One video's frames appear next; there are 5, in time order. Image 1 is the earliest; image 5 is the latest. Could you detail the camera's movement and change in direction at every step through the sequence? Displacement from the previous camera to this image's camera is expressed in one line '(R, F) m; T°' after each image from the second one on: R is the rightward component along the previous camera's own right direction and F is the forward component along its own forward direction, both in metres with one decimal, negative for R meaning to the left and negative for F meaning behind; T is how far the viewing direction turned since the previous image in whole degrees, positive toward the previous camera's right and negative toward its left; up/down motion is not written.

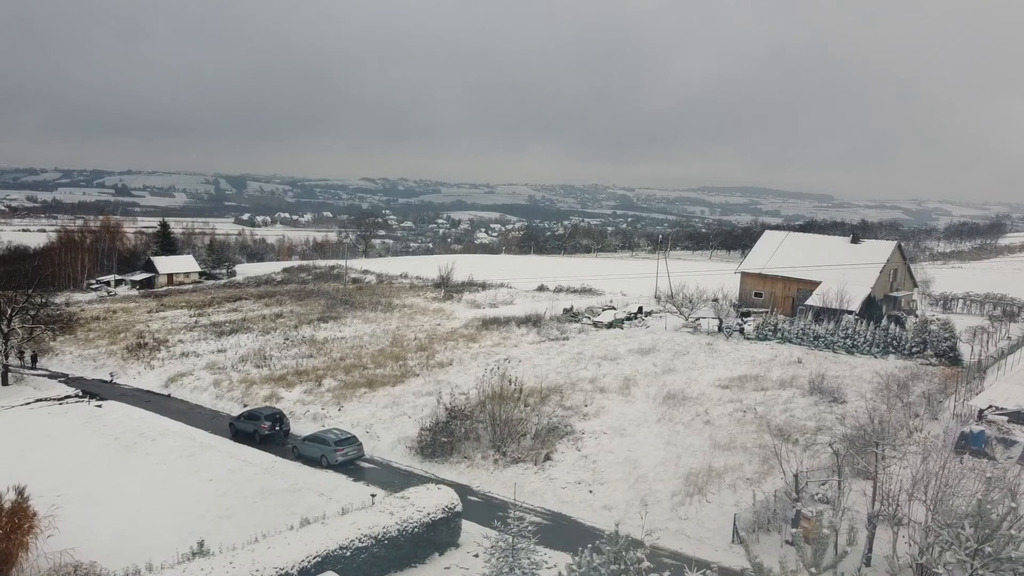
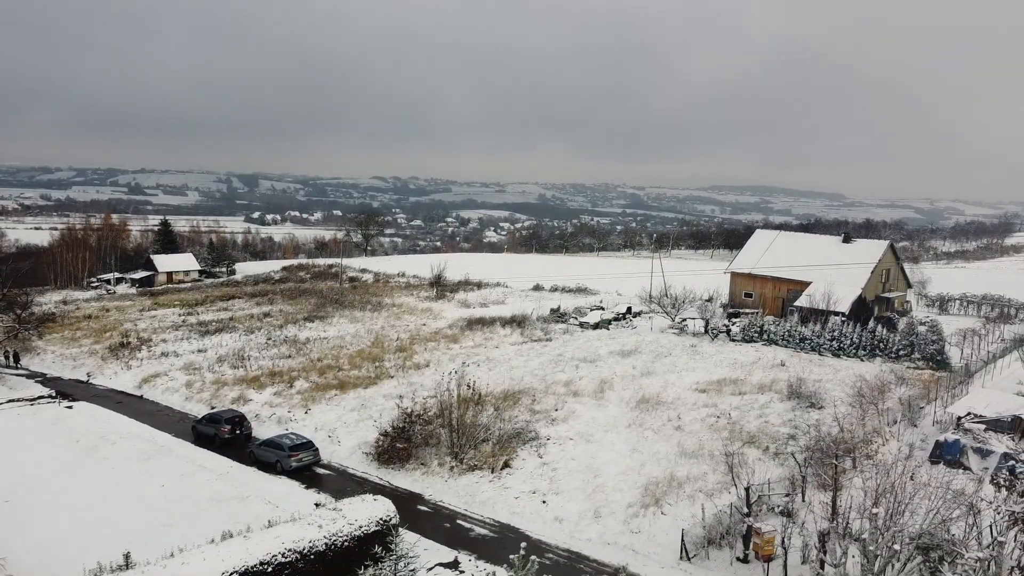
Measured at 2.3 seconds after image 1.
(+1.0, +0.4) m; 0°
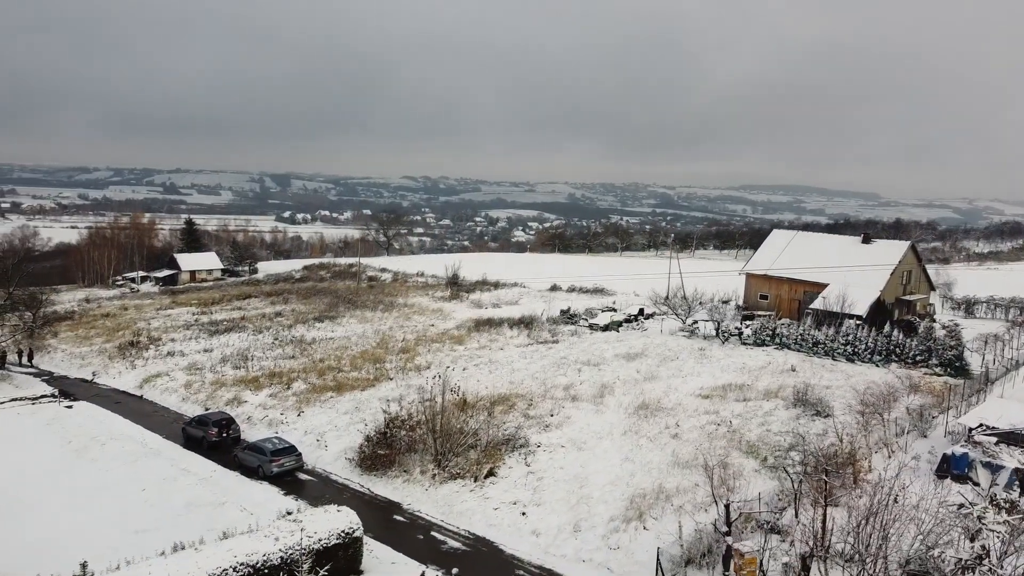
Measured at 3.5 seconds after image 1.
(+0.8, +0.4) m; -2°
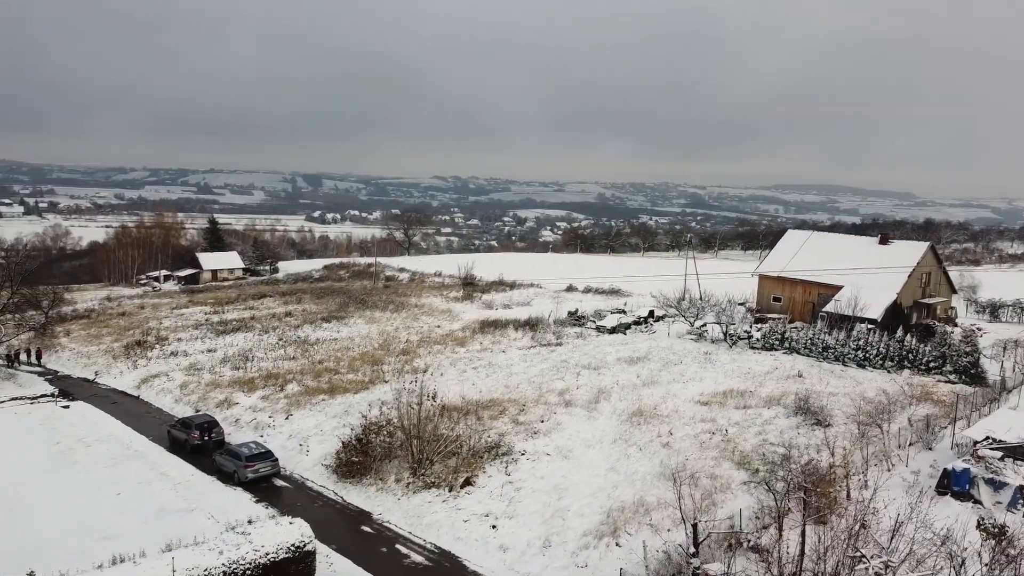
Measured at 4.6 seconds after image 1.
(+0.9, +0.4) m; -2°
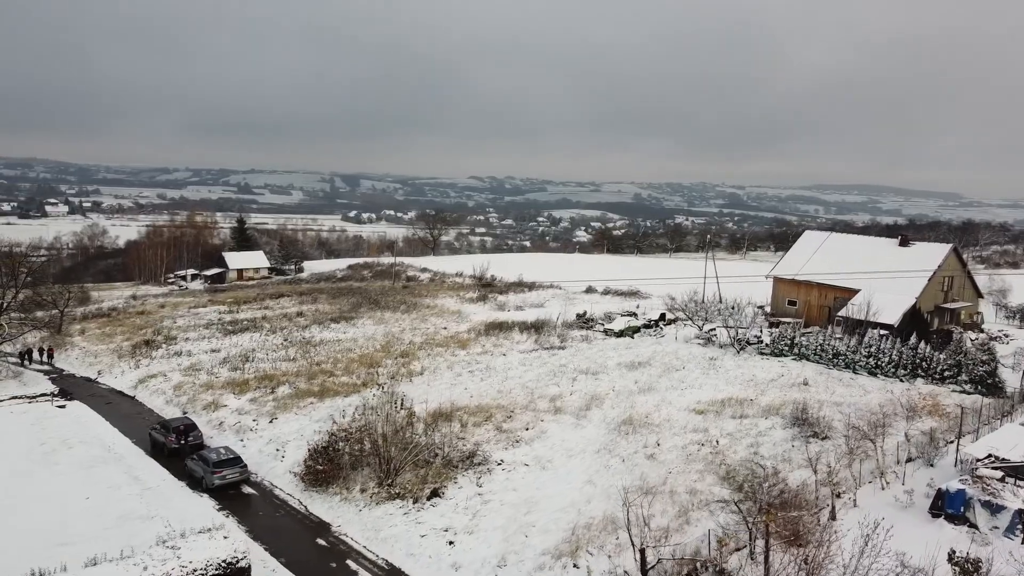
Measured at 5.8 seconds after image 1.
(+1.1, +0.5) m; -2°
